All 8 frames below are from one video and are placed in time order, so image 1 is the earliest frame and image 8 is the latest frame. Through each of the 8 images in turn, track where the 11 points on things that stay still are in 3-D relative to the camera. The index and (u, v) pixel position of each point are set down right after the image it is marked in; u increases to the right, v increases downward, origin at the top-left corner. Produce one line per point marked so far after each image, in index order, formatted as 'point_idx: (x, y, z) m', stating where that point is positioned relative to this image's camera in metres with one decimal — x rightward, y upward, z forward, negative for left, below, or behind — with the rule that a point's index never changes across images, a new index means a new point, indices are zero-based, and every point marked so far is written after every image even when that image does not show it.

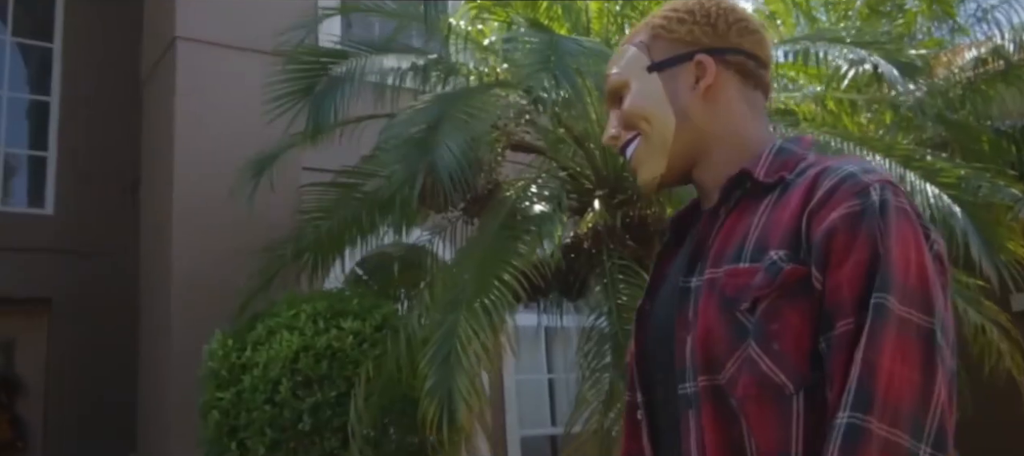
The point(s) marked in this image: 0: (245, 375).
0: (-1.1, -0.6, +3.2) m
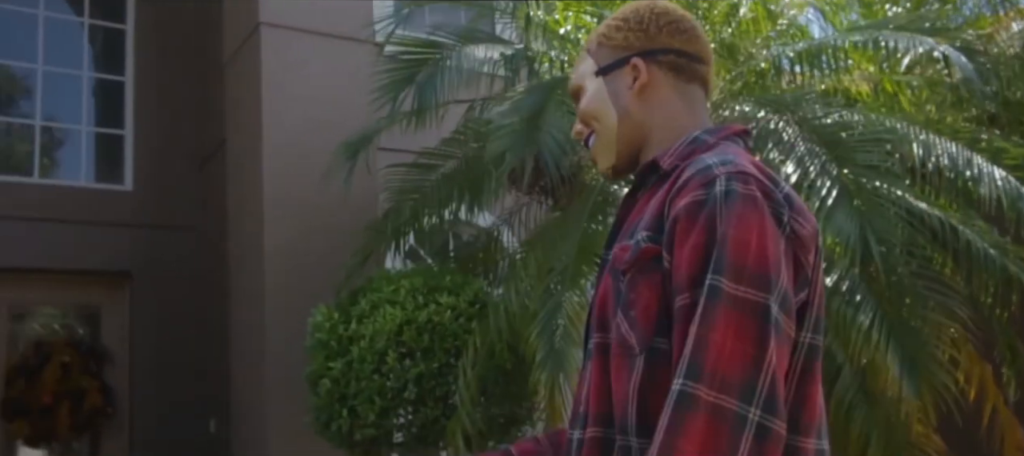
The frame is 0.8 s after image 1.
0: (-0.7, -0.5, +3.5) m
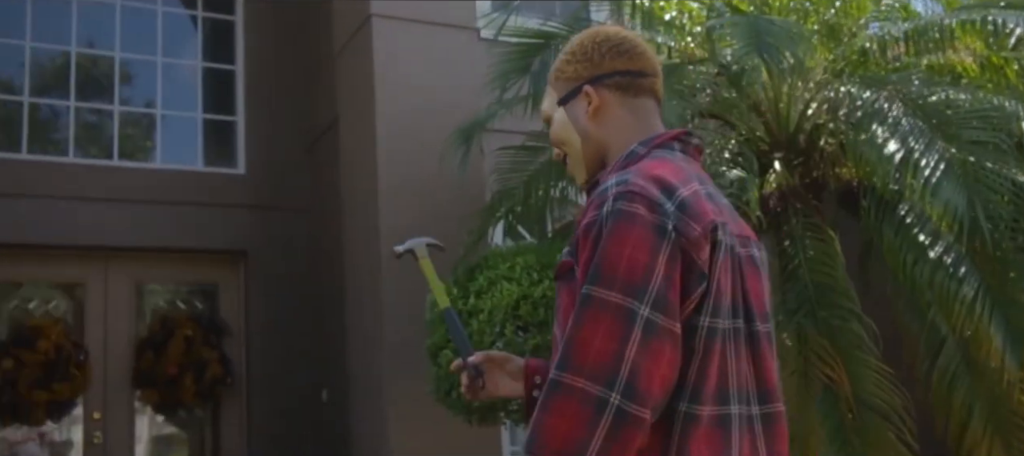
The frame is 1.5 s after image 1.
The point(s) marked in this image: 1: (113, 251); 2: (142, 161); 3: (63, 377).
0: (-0.2, -0.4, +3.8) m
1: (-2.8, -0.1, +5.5) m
2: (-2.7, +0.5, +5.7) m
3: (-3.0, -1.0, +4.9) m
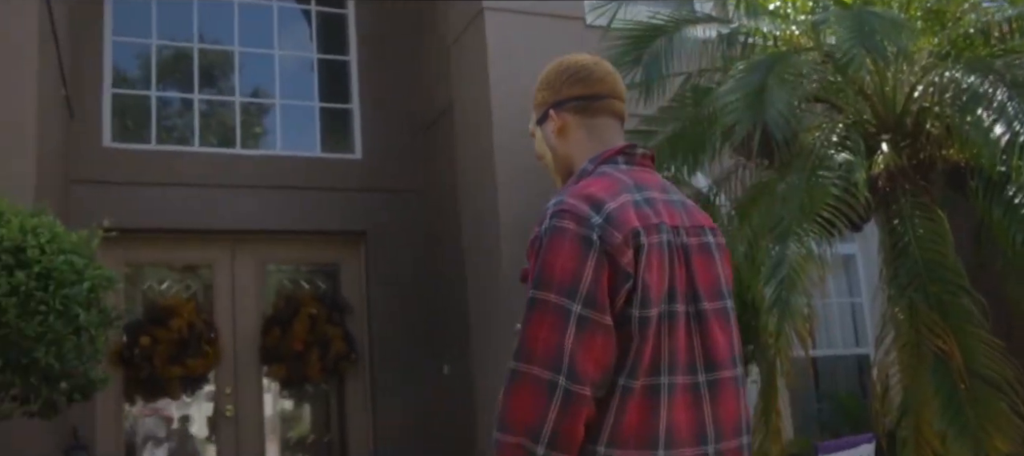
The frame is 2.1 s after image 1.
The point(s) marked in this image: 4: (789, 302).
0: (+0.4, -0.3, +4.1) m
1: (-2.0, 0.0, +6.1) m
2: (-1.9, +0.6, +6.2) m
3: (-2.2, -0.9, +5.6) m
4: (+1.1, -0.3, +3.3) m
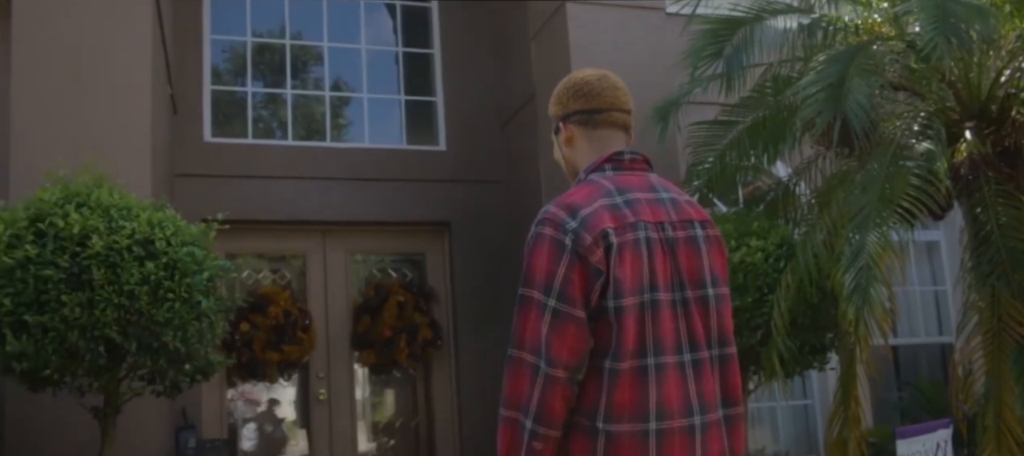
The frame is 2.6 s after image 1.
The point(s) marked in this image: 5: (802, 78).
0: (+0.8, -0.3, +4.3) m
1: (-1.4, 0.0, +6.4) m
2: (-1.2, +0.7, +6.5) m
3: (-1.6, -0.8, +6.0) m
4: (+1.5, -0.3, +3.3) m
5: (+1.4, +0.7, +4.0) m
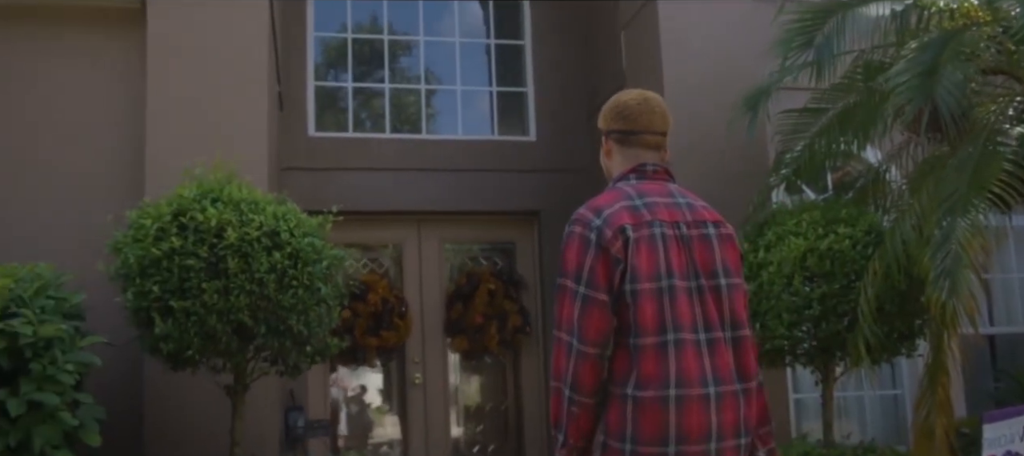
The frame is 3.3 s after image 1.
0: (+1.3, -0.2, +4.3) m
1: (-0.7, +0.1, +6.7) m
2: (-0.5, +0.8, +6.8) m
3: (-0.9, -0.8, +6.3) m
4: (+1.8, -0.2, +3.4) m
5: (+1.9, +0.8, +4.0) m
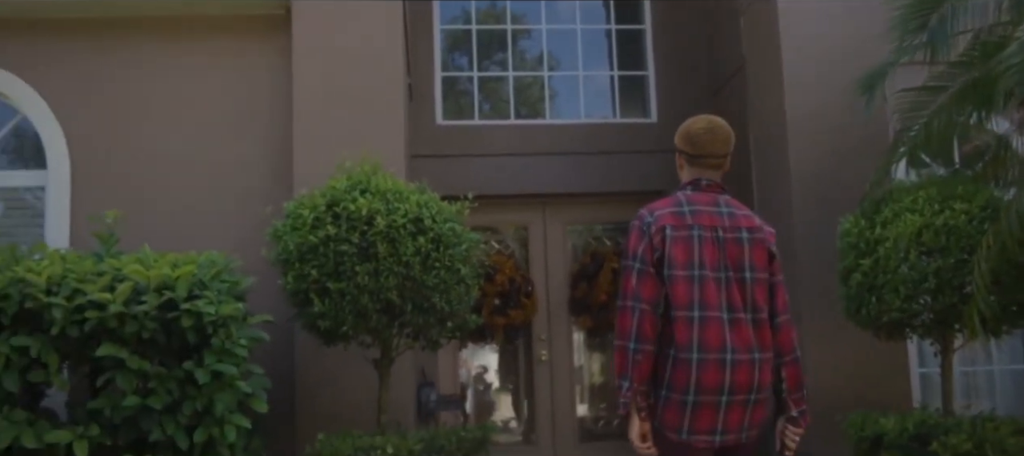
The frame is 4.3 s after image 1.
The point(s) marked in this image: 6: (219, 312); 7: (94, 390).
0: (+2.0, -0.1, +4.4) m
1: (+0.4, +0.3, +7.0) m
2: (+0.5, +0.9, +7.1) m
3: (+0.1, -0.6, +6.7) m
4: (+2.3, -0.1, +3.3) m
5: (+2.5, +0.9, +4.0) m
6: (-1.4, -0.4, +3.8) m
7: (-2.0, -0.8, +3.9) m
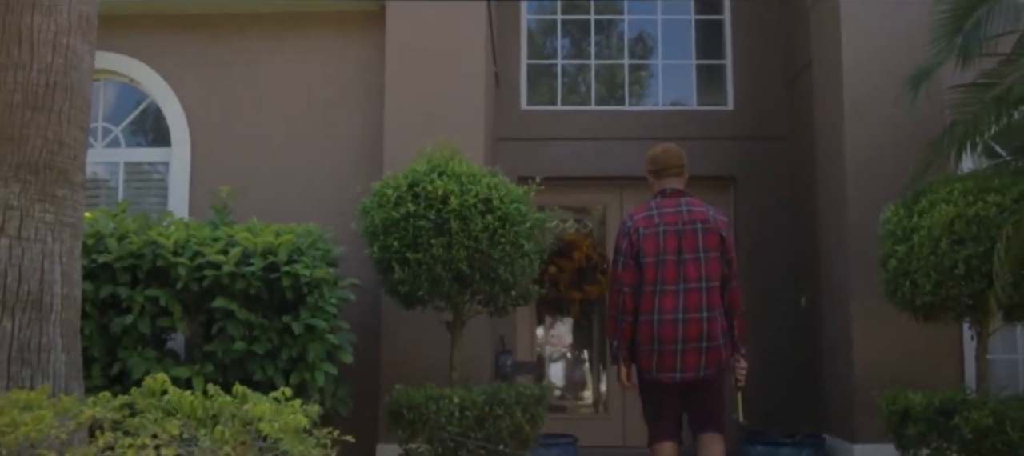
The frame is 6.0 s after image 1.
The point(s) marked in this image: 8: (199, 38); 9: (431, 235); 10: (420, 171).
0: (+2.3, 0.0, +4.6) m
1: (+1.0, +0.4, +7.4) m
2: (+1.2, +1.1, +7.5) m
3: (+0.7, -0.5, +7.2) m
4: (+2.5, -0.1, +3.6) m
5: (+2.8, +1.0, +4.1) m
6: (-1.1, -0.3, +4.4) m
7: (-1.8, -0.6, +4.7) m
8: (-2.4, +1.4, +6.1) m
9: (-0.5, 0.0, +4.5) m
10: (-0.6, +0.3, +4.8) m
